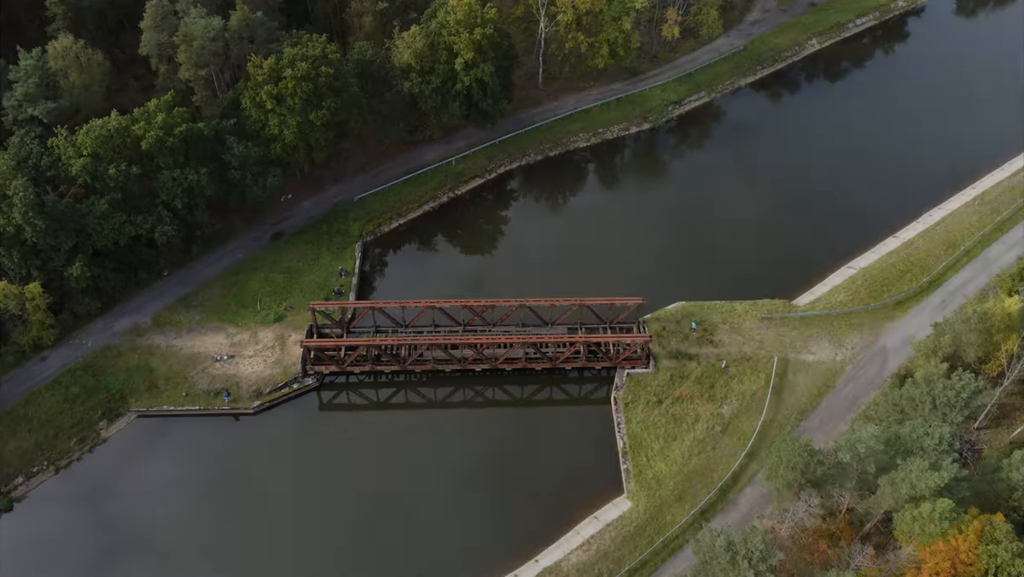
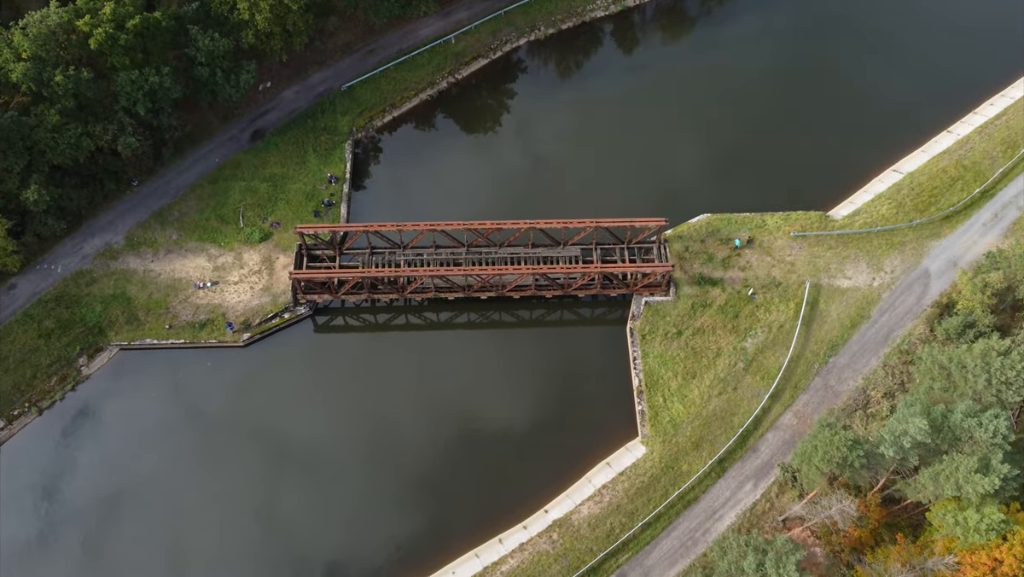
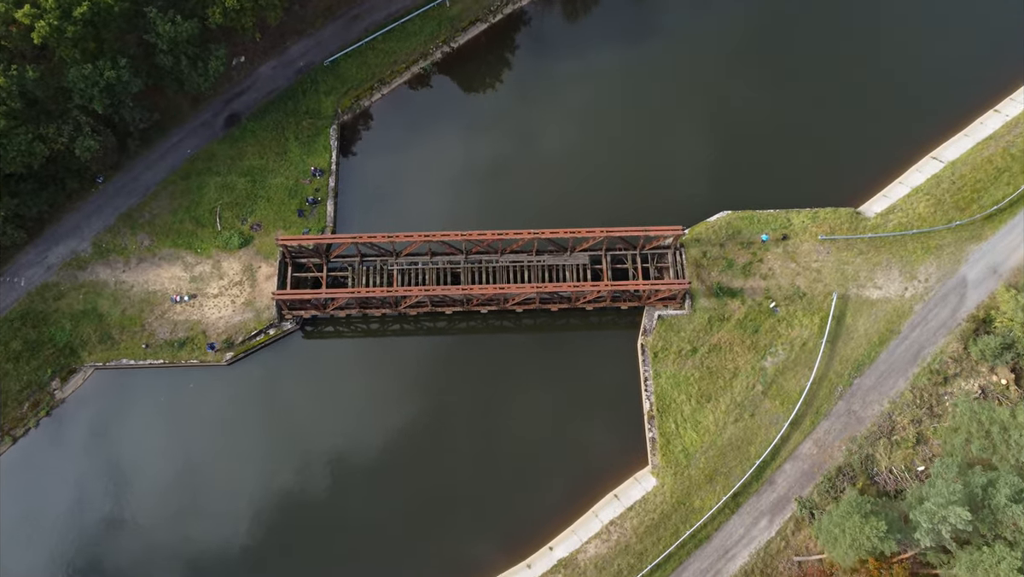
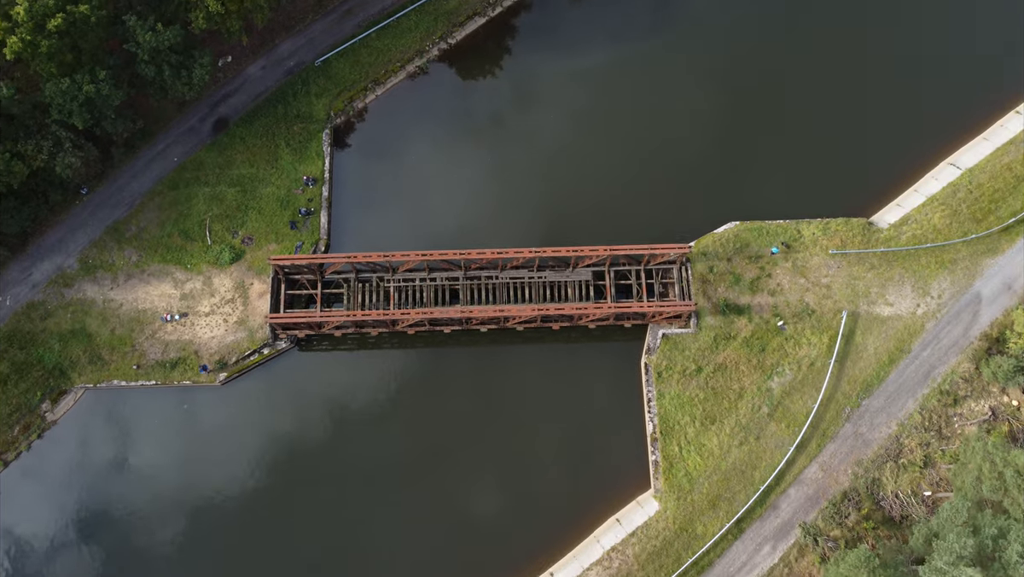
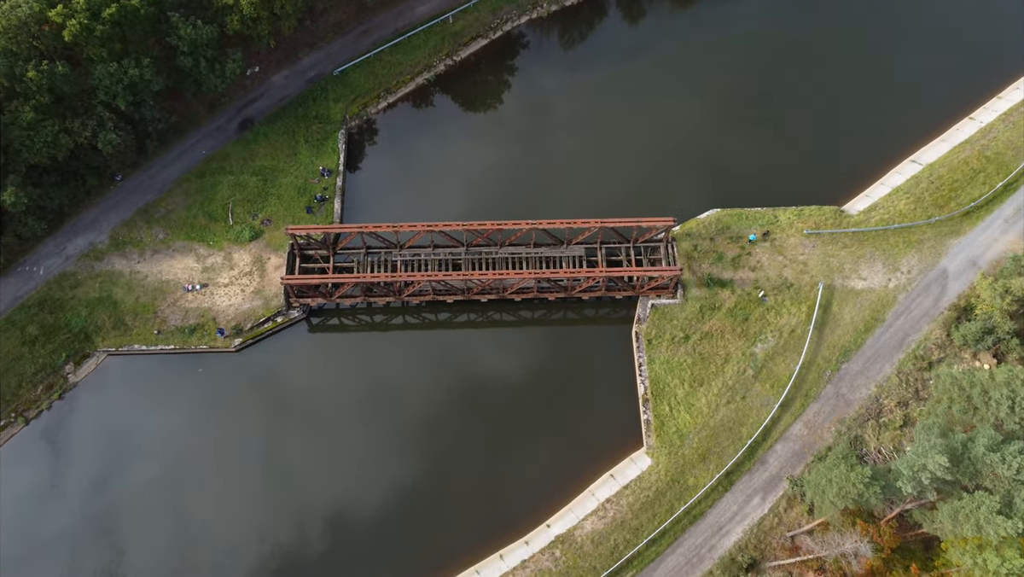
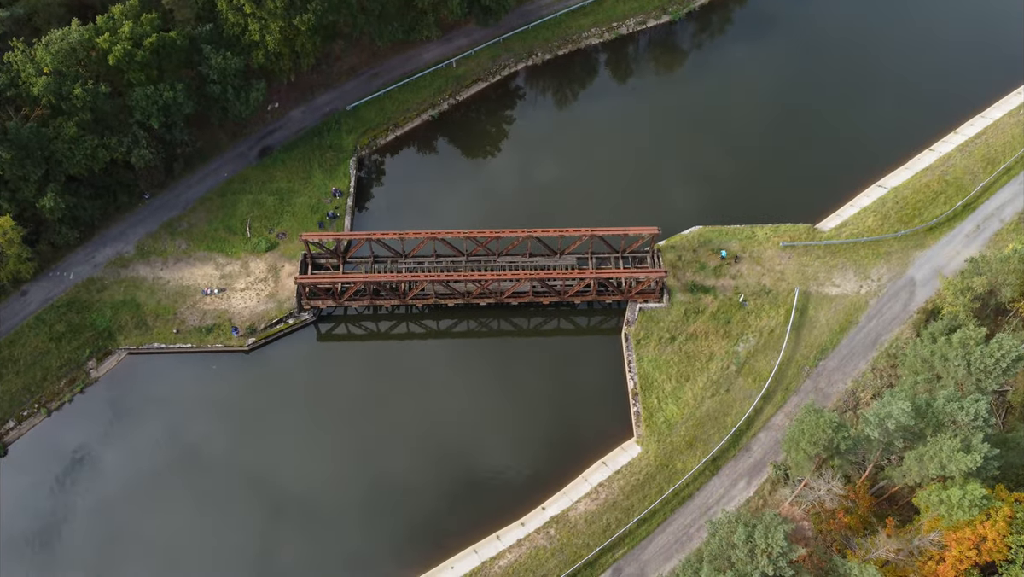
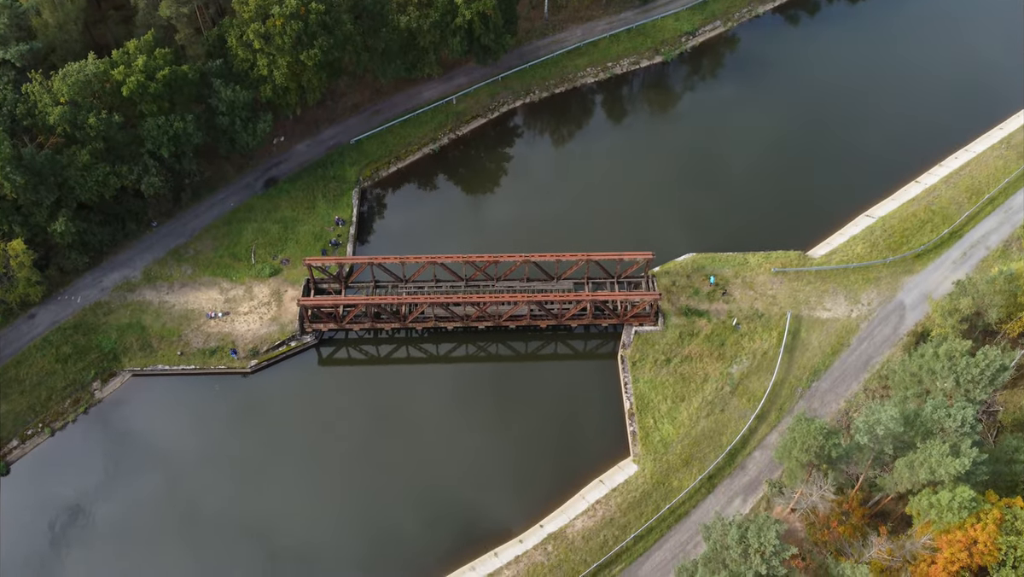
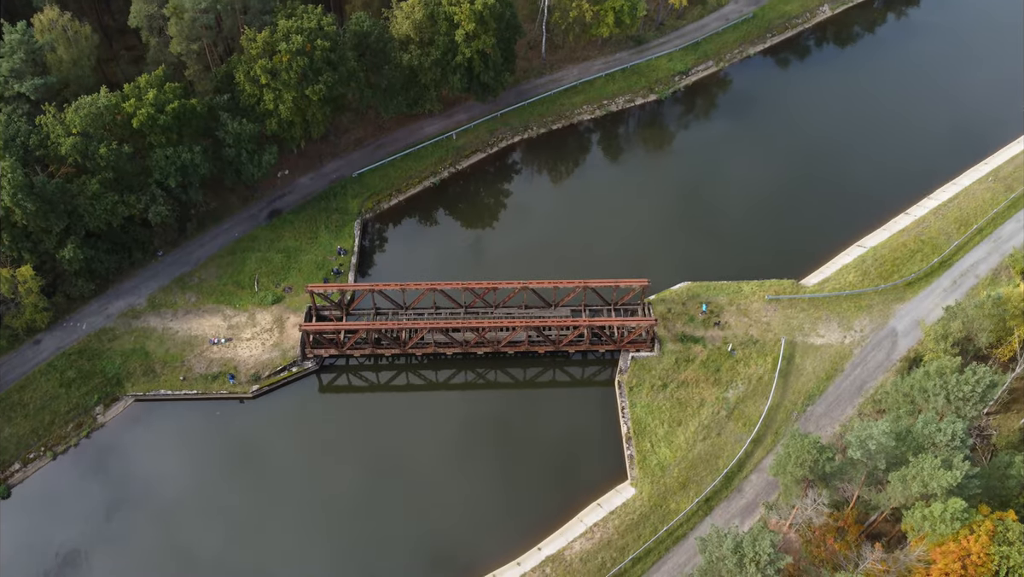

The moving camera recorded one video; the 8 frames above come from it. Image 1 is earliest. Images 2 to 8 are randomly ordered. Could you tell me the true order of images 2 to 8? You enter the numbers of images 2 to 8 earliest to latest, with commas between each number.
8, 7, 6, 2, 5, 3, 4
